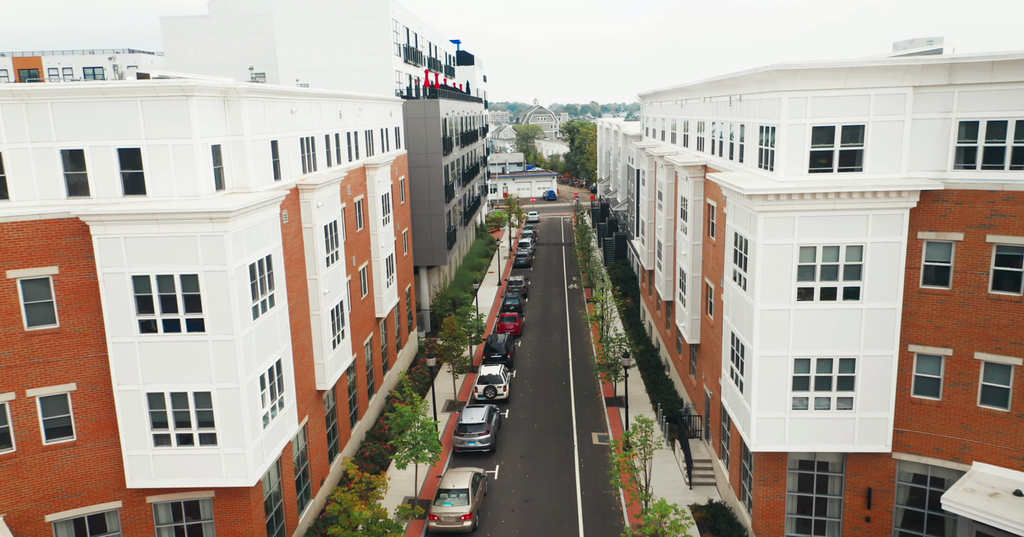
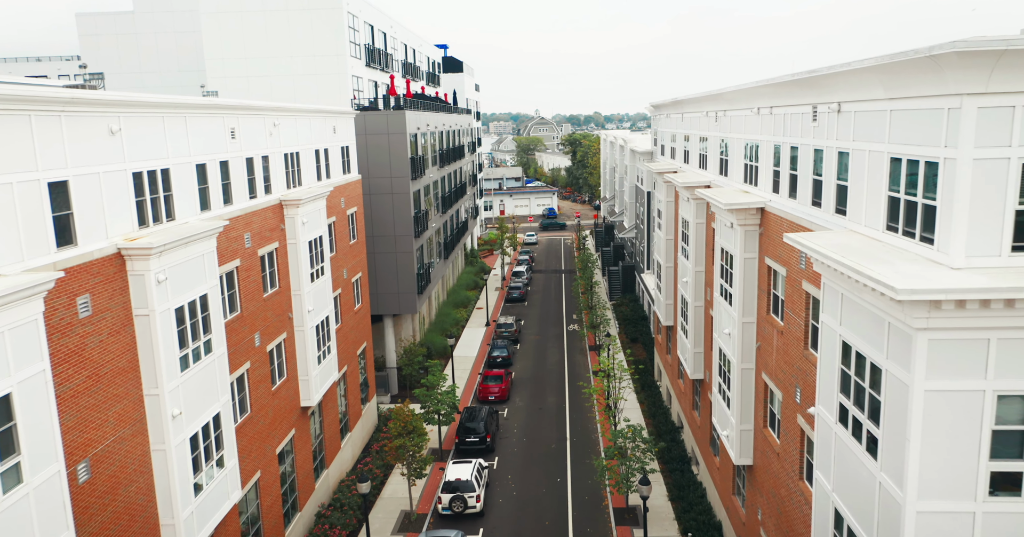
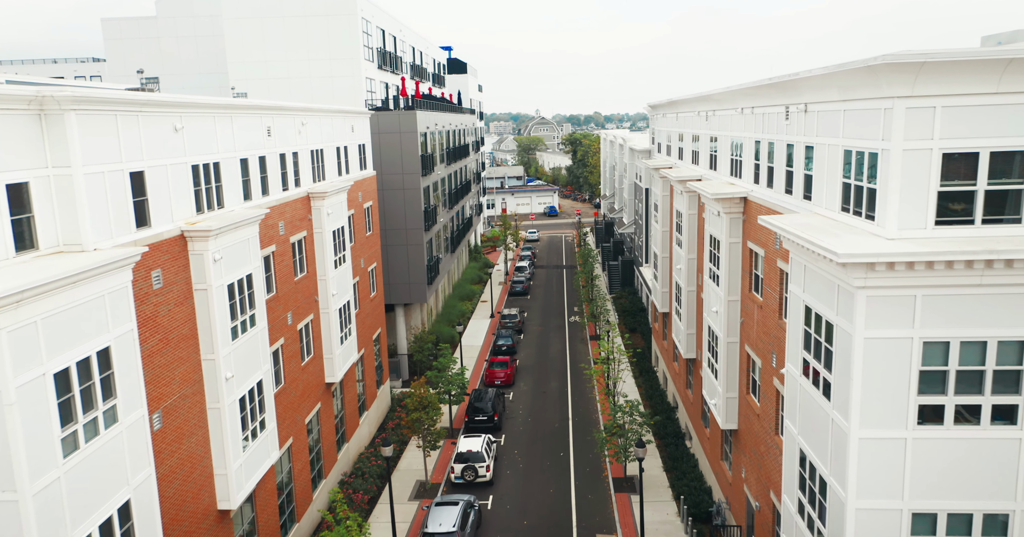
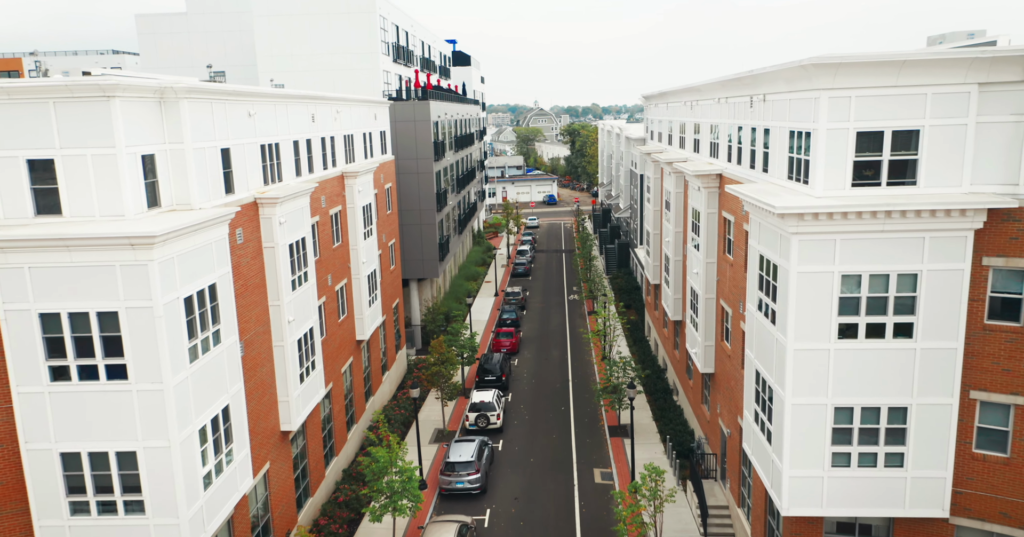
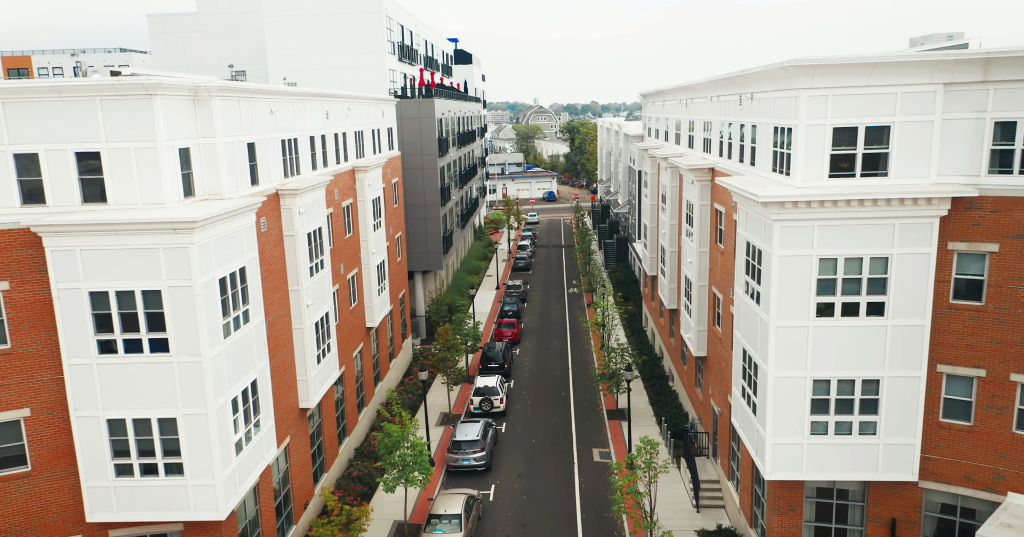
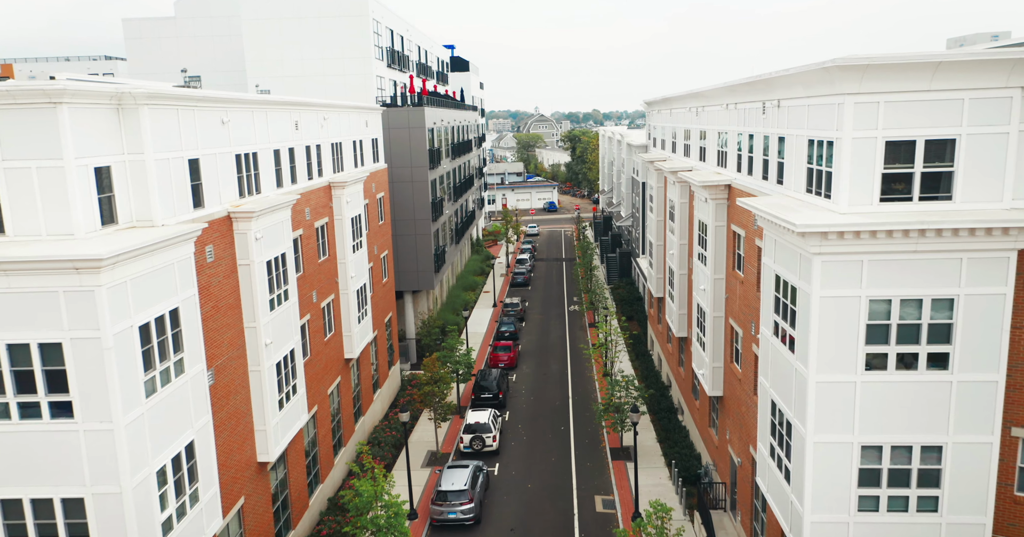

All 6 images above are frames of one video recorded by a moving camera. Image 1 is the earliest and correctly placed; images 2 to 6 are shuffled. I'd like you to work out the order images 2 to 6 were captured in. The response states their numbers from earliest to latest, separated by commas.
5, 4, 6, 3, 2
